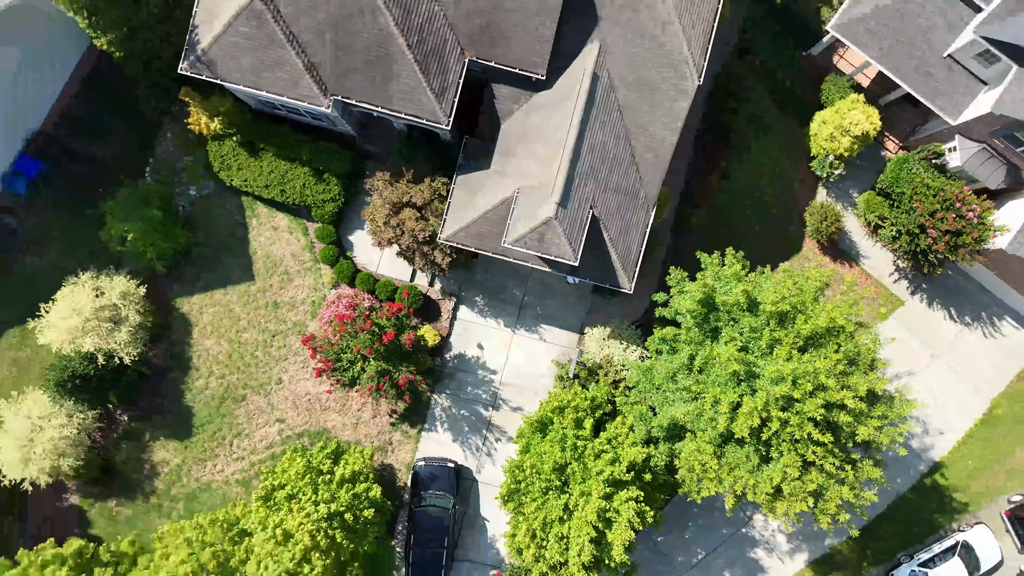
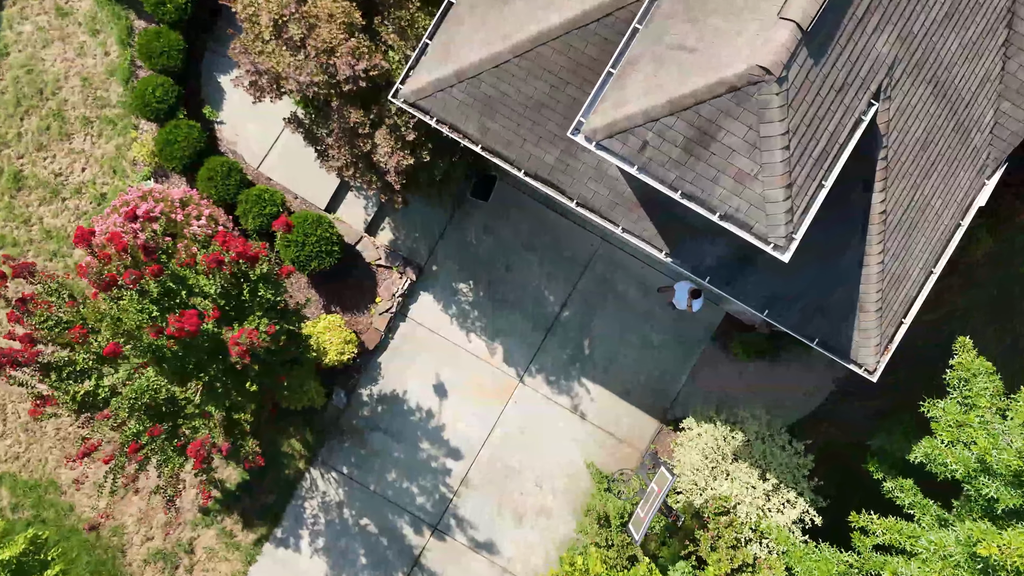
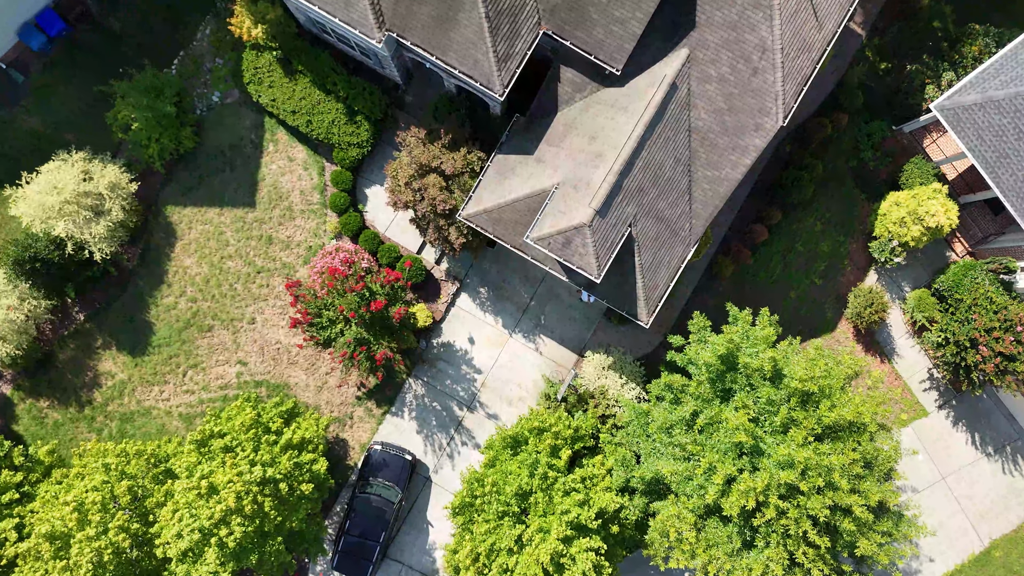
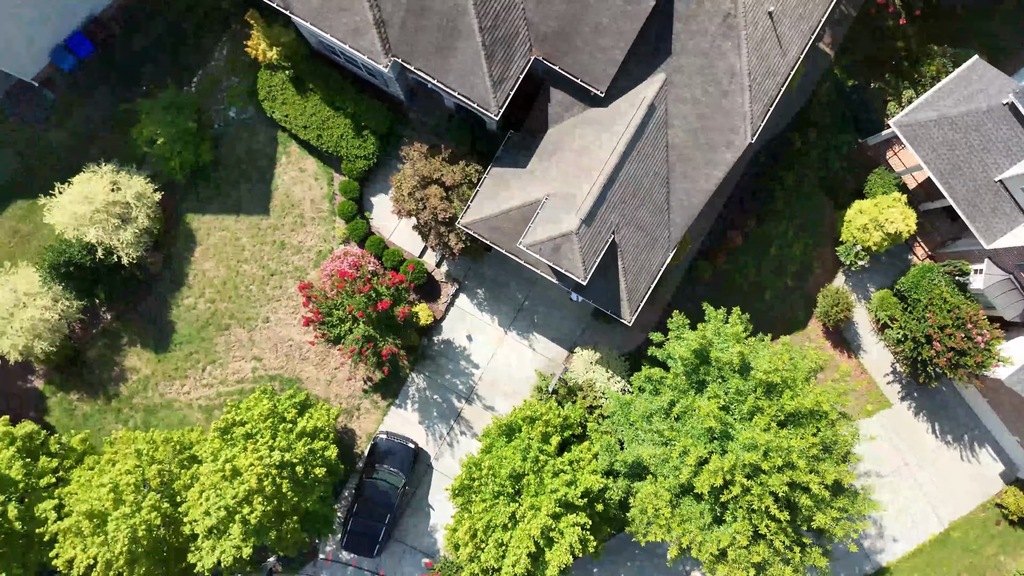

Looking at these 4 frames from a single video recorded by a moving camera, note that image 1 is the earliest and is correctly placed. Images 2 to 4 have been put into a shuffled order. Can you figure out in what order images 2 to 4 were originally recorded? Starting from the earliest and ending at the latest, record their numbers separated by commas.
4, 3, 2
